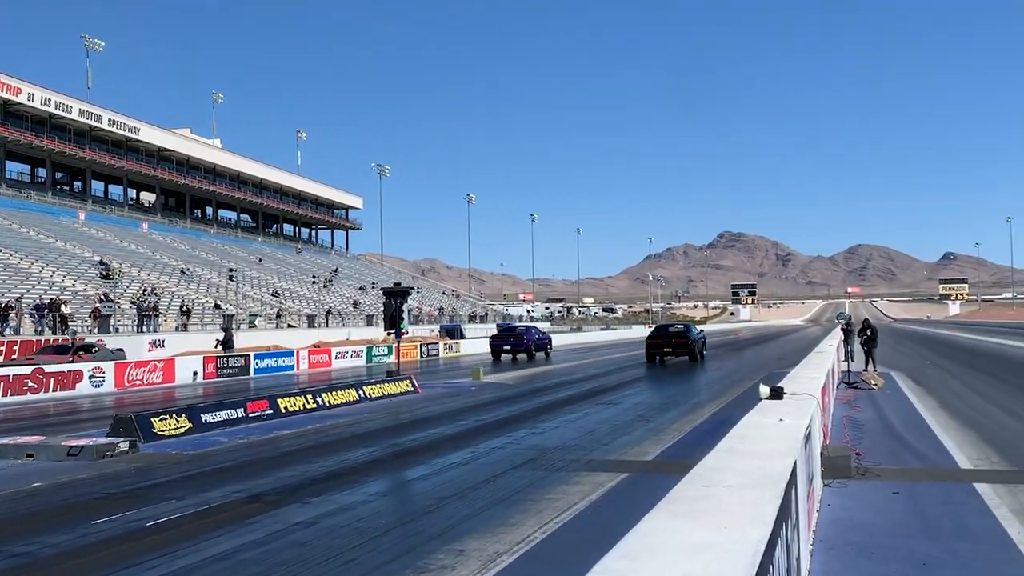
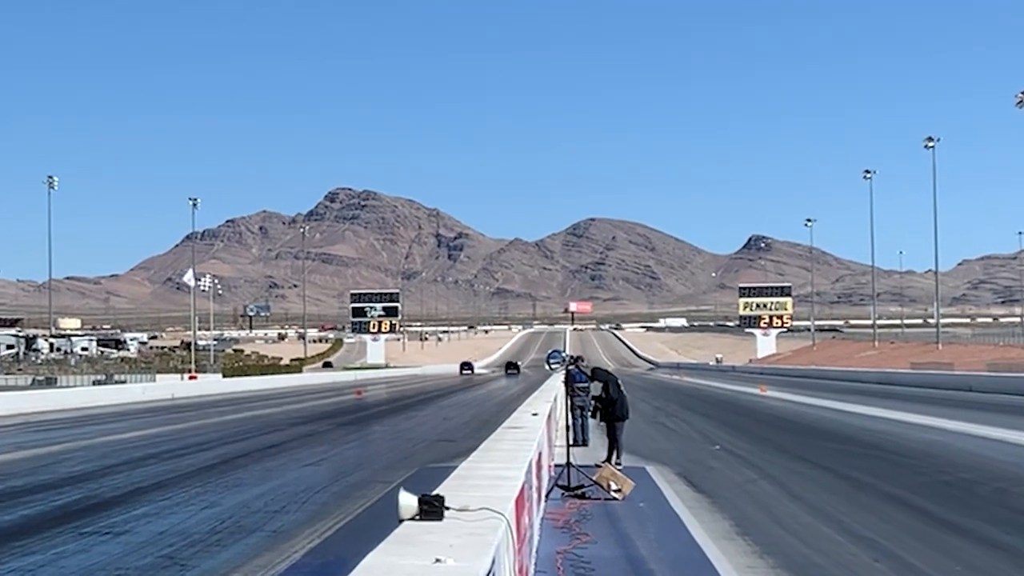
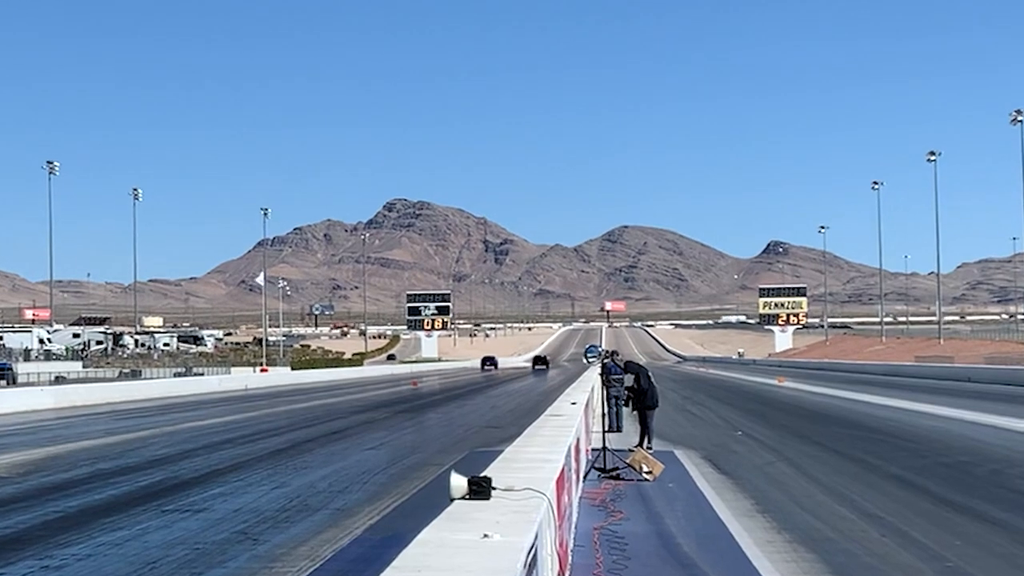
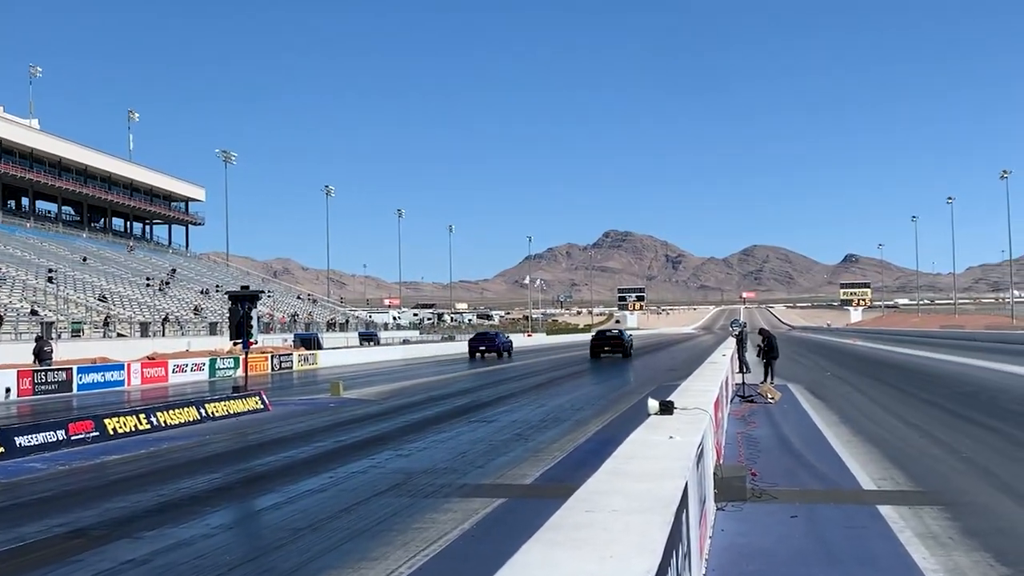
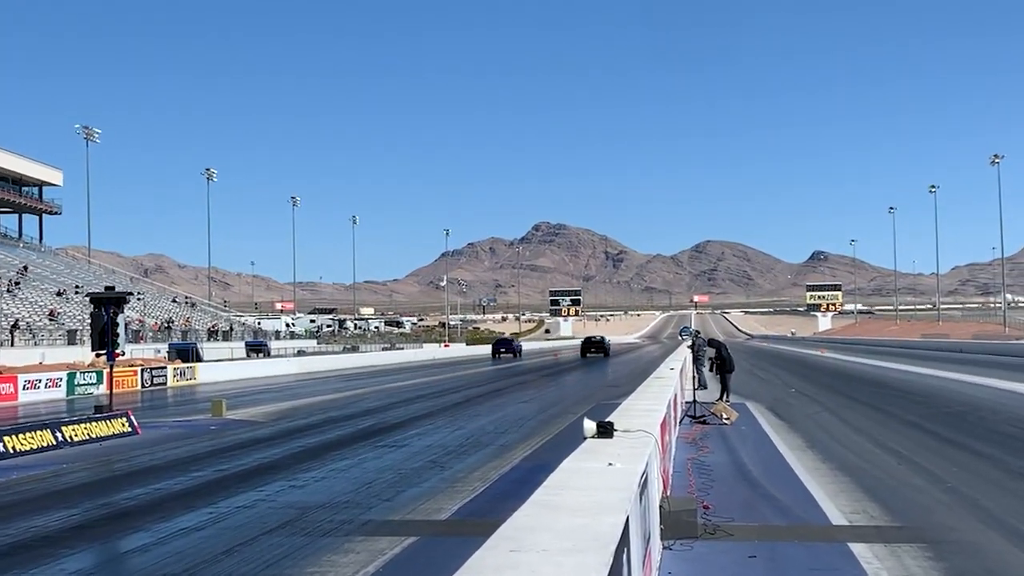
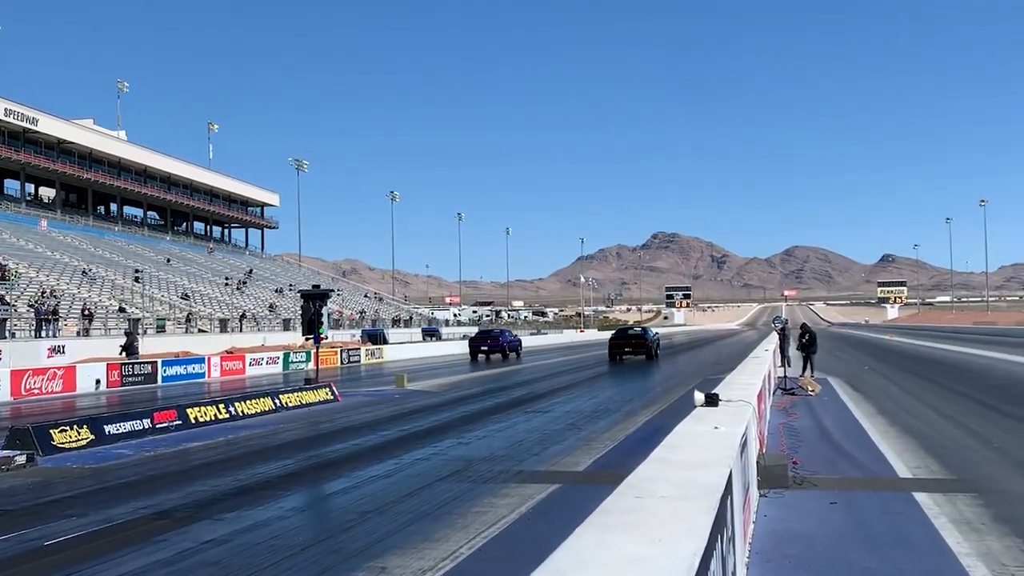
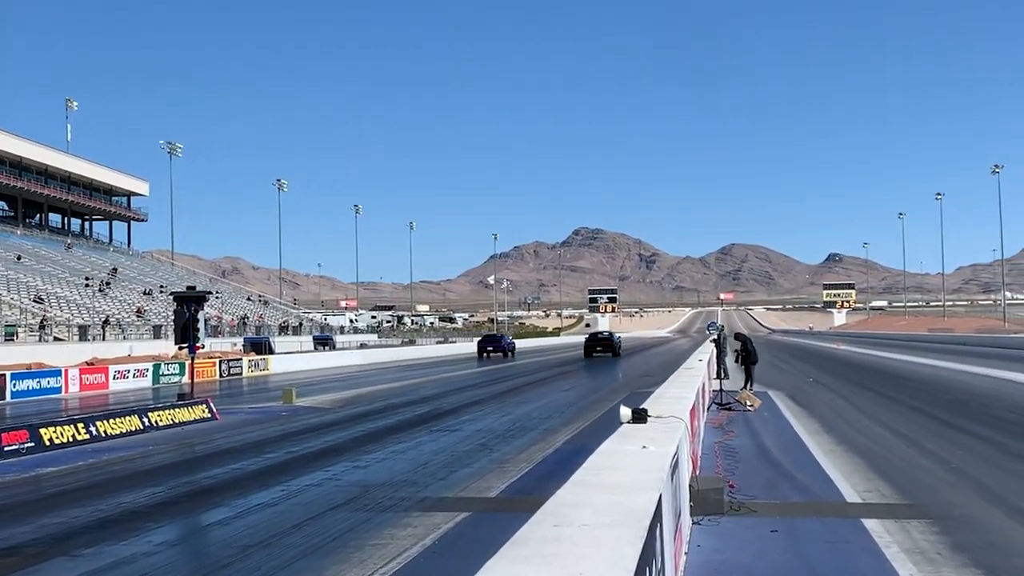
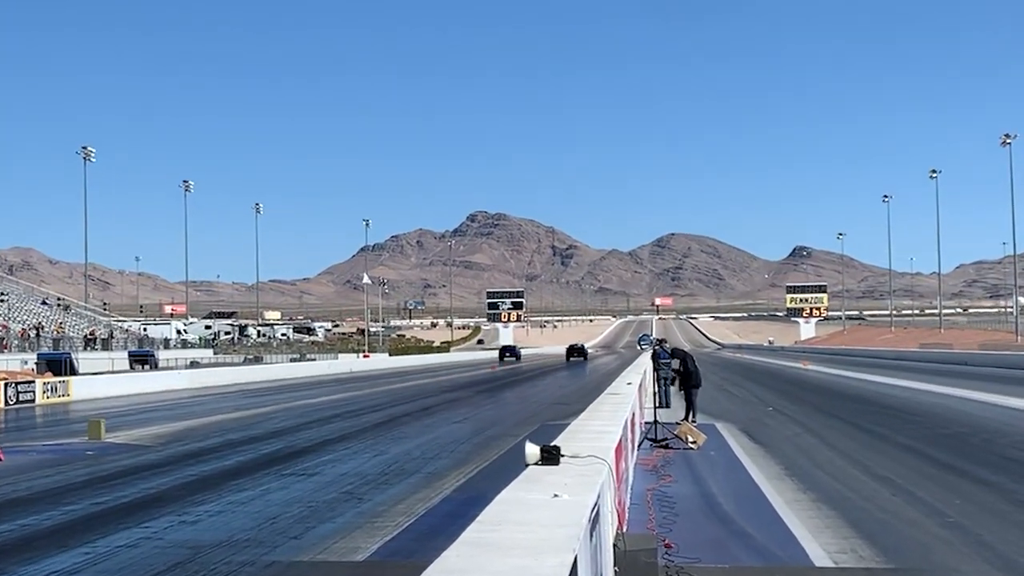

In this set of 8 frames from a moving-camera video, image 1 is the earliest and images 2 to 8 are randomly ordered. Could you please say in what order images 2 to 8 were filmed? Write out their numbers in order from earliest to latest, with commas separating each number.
6, 4, 7, 5, 8, 3, 2
